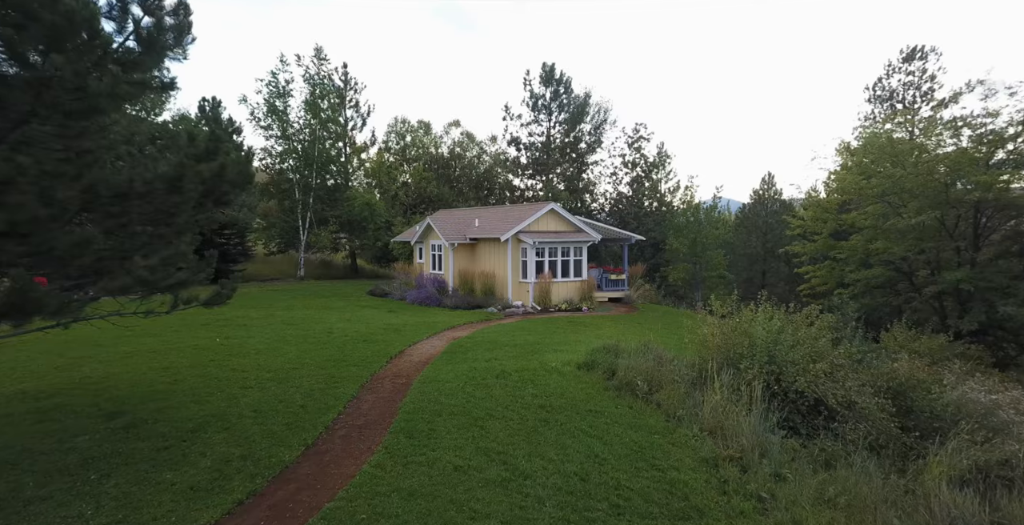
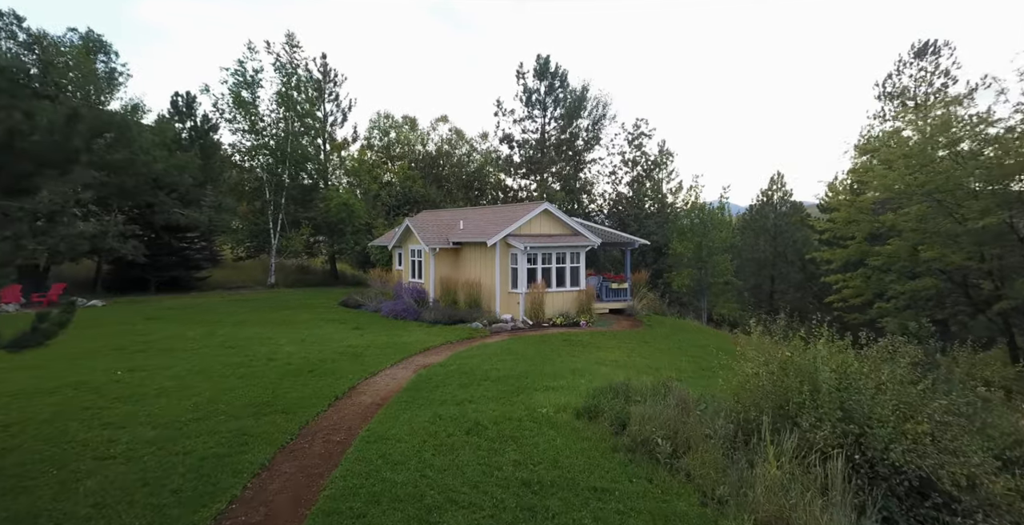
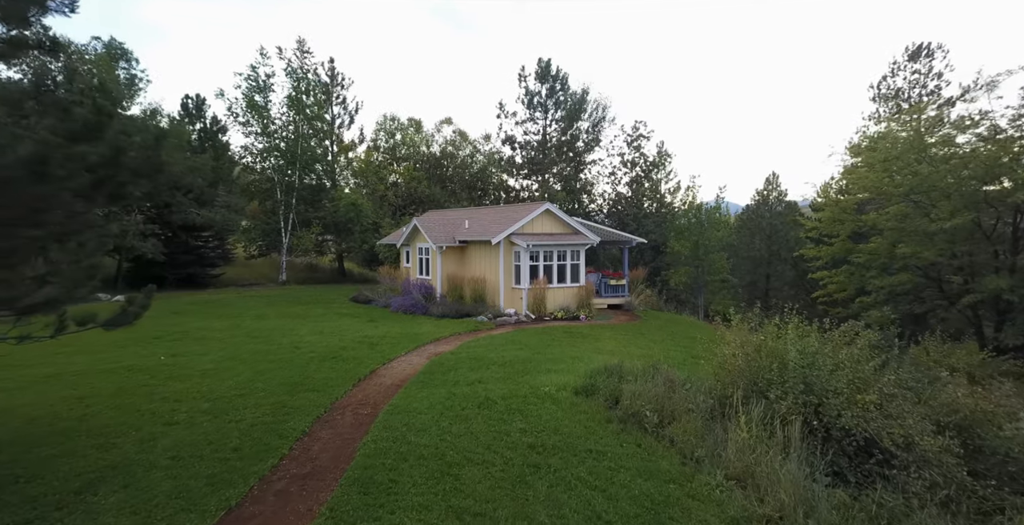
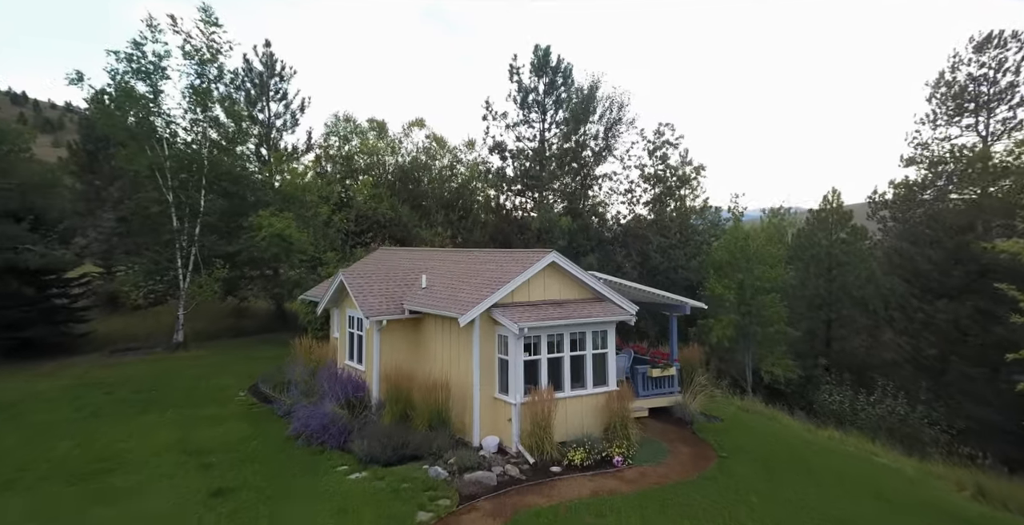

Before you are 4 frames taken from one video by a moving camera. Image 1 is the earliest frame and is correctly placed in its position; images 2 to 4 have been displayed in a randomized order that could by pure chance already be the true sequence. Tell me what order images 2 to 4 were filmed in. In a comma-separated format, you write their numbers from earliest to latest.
3, 2, 4
